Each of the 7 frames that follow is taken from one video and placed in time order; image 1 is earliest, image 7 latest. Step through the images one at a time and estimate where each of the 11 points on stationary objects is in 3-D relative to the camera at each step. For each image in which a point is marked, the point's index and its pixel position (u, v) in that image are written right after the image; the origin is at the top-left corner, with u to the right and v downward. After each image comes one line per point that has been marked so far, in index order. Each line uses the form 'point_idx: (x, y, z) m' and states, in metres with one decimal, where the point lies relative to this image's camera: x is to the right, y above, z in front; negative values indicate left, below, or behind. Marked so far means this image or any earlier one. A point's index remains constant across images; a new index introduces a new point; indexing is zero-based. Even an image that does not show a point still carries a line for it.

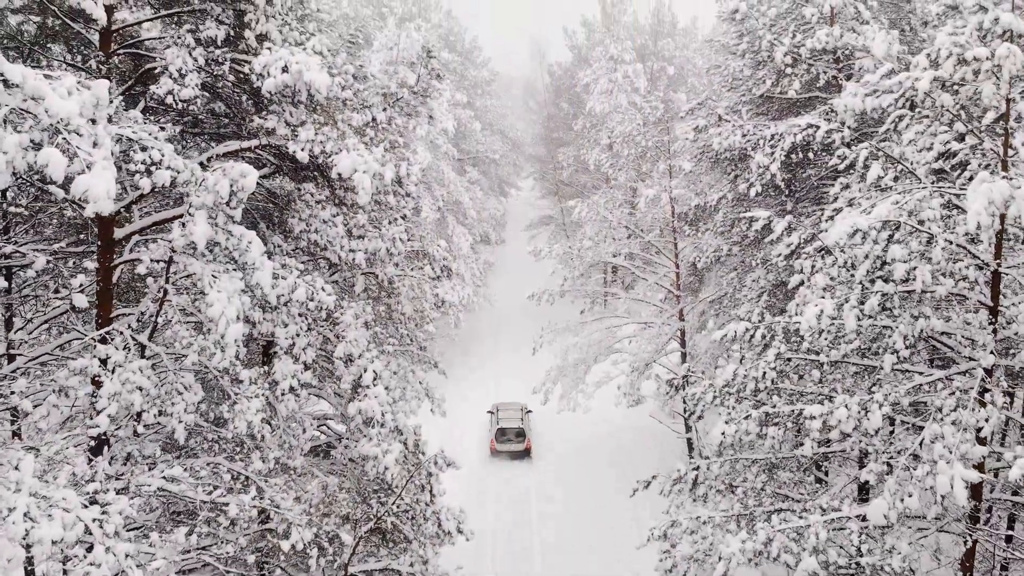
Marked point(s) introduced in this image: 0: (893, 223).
0: (+2.9, +0.5, +5.5) m
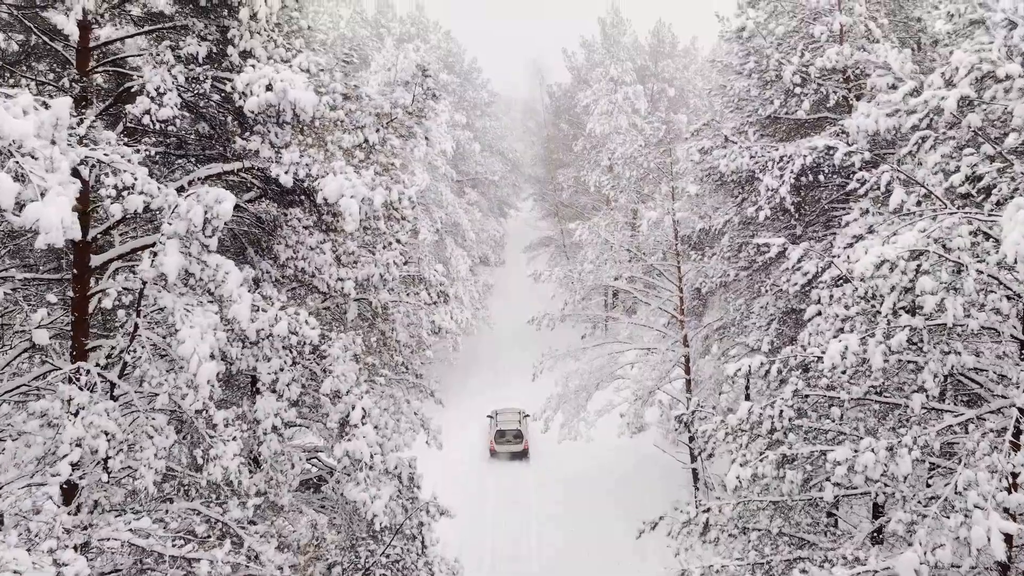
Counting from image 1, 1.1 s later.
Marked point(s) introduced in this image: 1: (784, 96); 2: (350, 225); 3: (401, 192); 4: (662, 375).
0: (+2.9, +0.3, +5.1) m
1: (+3.5, +2.5, +9.2) m
2: (-1.1, +0.4, +4.9) m
3: (-1.0, +0.9, +6.5) m
4: (+2.8, -1.6, +13.4) m
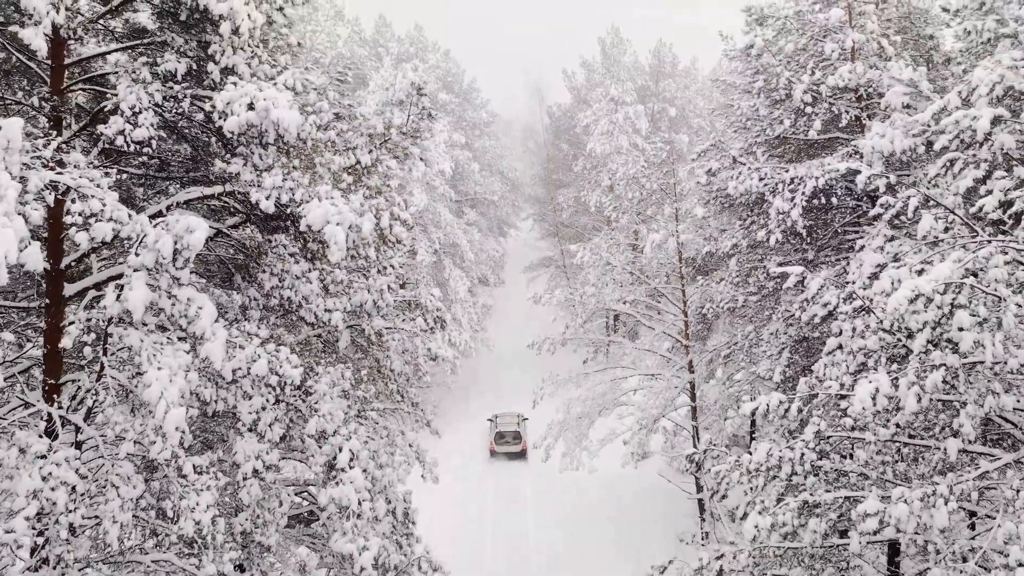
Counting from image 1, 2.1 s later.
0: (+2.9, 0.0, +4.7) m
1: (+3.5, +2.1, +8.9) m
2: (-1.1, +0.2, +4.6) m
3: (-1.0, +0.6, +6.1) m
4: (+2.8, -2.1, +12.9) m
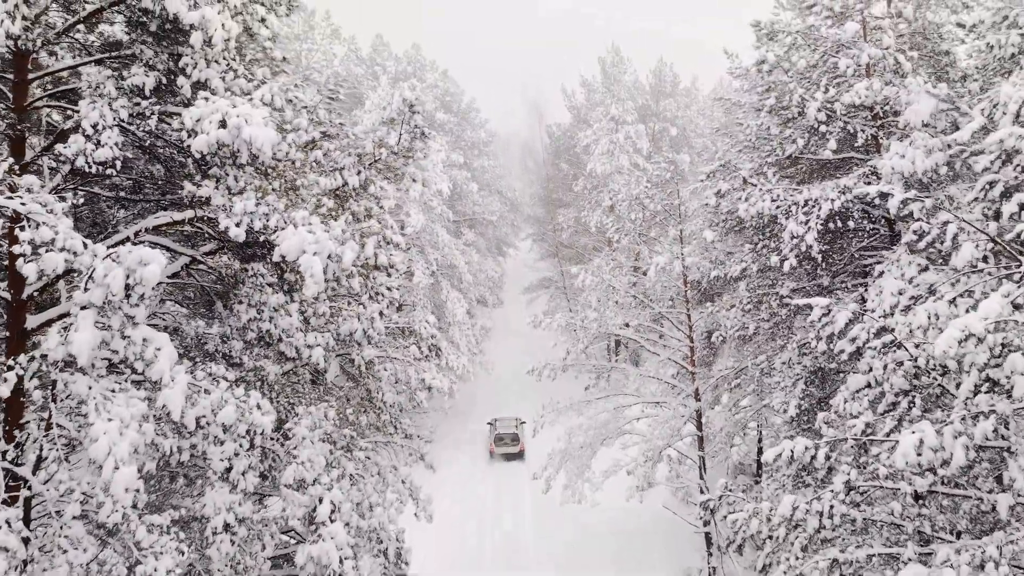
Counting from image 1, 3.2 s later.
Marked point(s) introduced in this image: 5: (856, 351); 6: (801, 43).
0: (+2.9, -0.2, +4.2) m
1: (+3.5, +1.8, +8.5) m
2: (-1.1, 0.0, +4.1) m
3: (-1.0, +0.4, +5.6) m
4: (+2.8, -2.5, +12.4) m
5: (+3.8, -0.7, +7.8) m
6: (+3.5, +3.0, +8.8) m
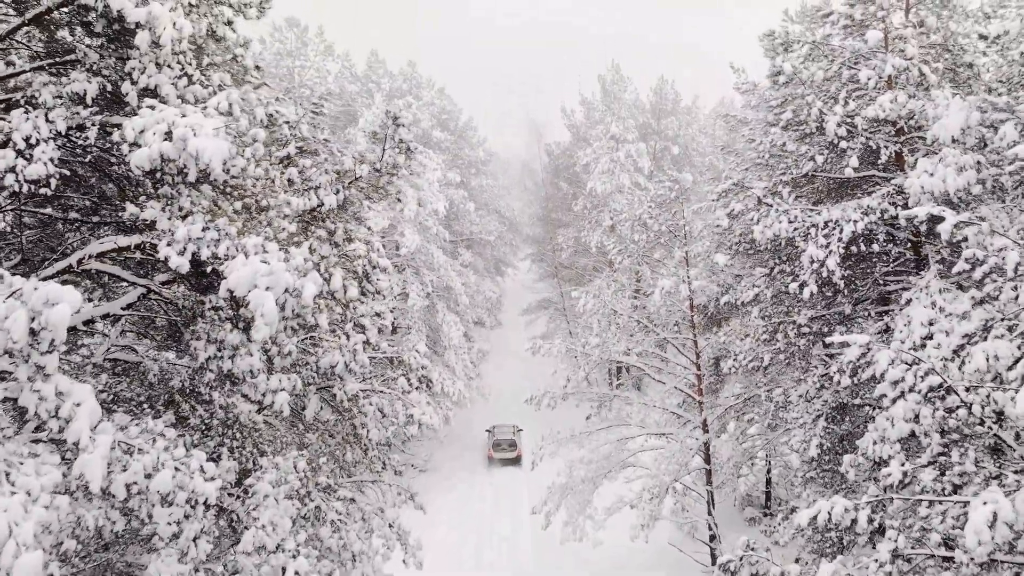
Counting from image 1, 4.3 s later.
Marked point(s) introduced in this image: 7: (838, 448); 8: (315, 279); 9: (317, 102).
0: (+2.9, -0.4, +3.6) m
1: (+3.5, +1.5, +7.9) m
2: (-1.2, -0.2, +3.4) m
3: (-1.1, +0.1, +5.0) m
4: (+2.7, -2.9, +11.7) m
5: (+3.7, -1.0, +7.2) m
6: (+3.5, +2.7, +8.2) m
7: (+3.6, -1.7, +7.9) m
8: (-1.0, +0.1, +3.8) m
9: (-2.3, +2.2, +8.4) m
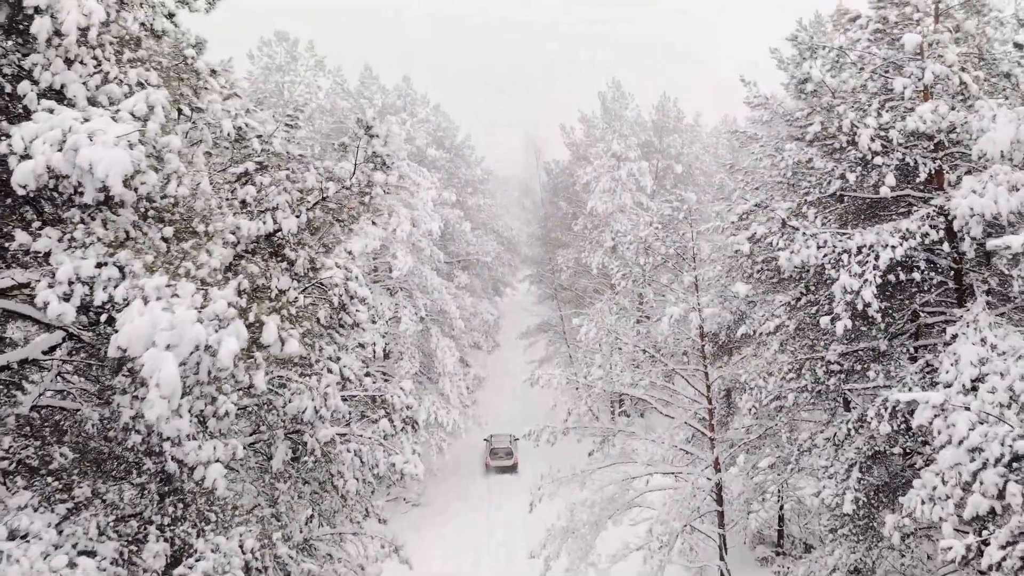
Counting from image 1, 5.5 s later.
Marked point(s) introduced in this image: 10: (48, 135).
0: (+2.8, -0.6, +2.7) m
1: (+3.4, +1.2, +7.1) m
2: (-1.2, -0.4, +2.6) m
3: (-1.1, -0.1, +4.2) m
4: (+2.7, -3.3, +10.8) m
5: (+3.7, -1.3, +6.3) m
6: (+3.4, +2.4, +7.4) m
7: (+3.5, -2.1, +7.0) m
8: (-1.1, -0.2, +3.0) m
9: (-2.3, +1.9, +7.6) m
10: (-1.9, +0.6, +3.0) m
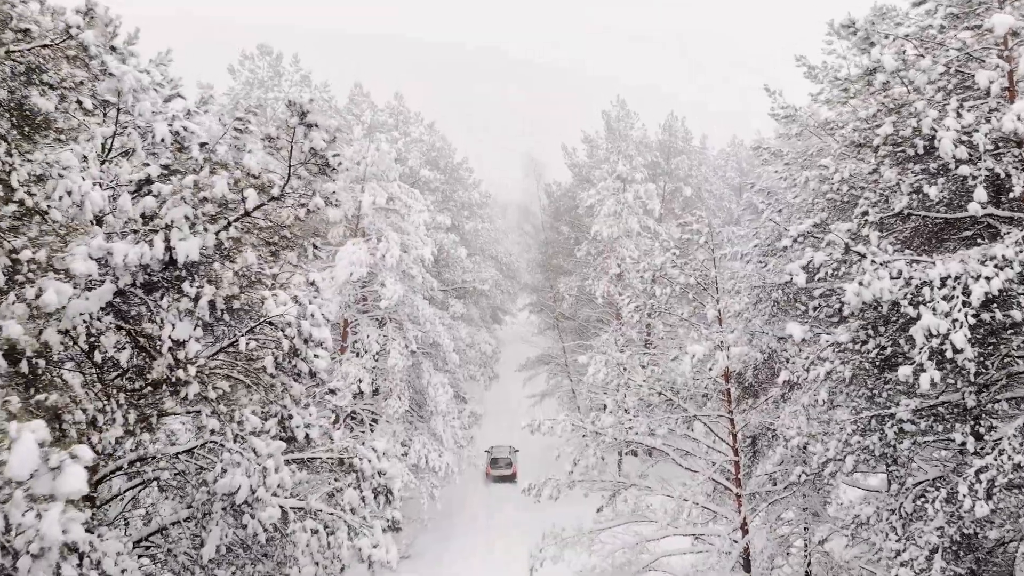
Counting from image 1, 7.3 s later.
0: (+2.8, -0.8, +1.4) m
1: (+3.4, +0.9, +5.8) m
2: (-1.3, -0.6, +1.2) m
3: (-1.2, -0.3, +2.8) m
4: (+2.7, -3.8, +9.3) m
5: (+3.6, -1.6, +4.9) m
6: (+3.4, +2.0, +6.2) m
7: (+3.5, -2.4, +5.6) m
8: (-1.1, -0.3, +1.6) m
9: (-2.4, +1.5, +6.3) m
10: (-2.0, +0.5, +1.6) m
